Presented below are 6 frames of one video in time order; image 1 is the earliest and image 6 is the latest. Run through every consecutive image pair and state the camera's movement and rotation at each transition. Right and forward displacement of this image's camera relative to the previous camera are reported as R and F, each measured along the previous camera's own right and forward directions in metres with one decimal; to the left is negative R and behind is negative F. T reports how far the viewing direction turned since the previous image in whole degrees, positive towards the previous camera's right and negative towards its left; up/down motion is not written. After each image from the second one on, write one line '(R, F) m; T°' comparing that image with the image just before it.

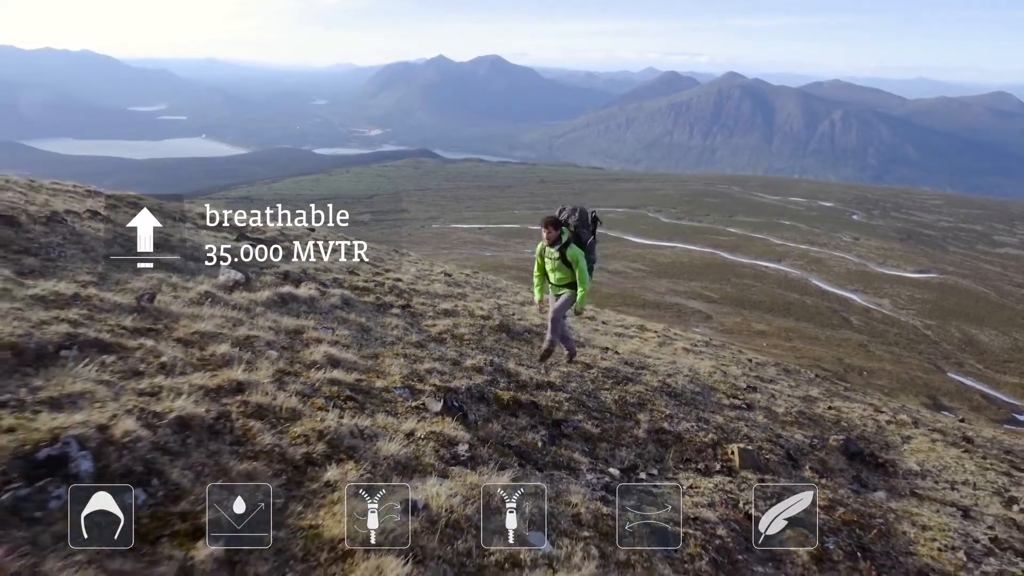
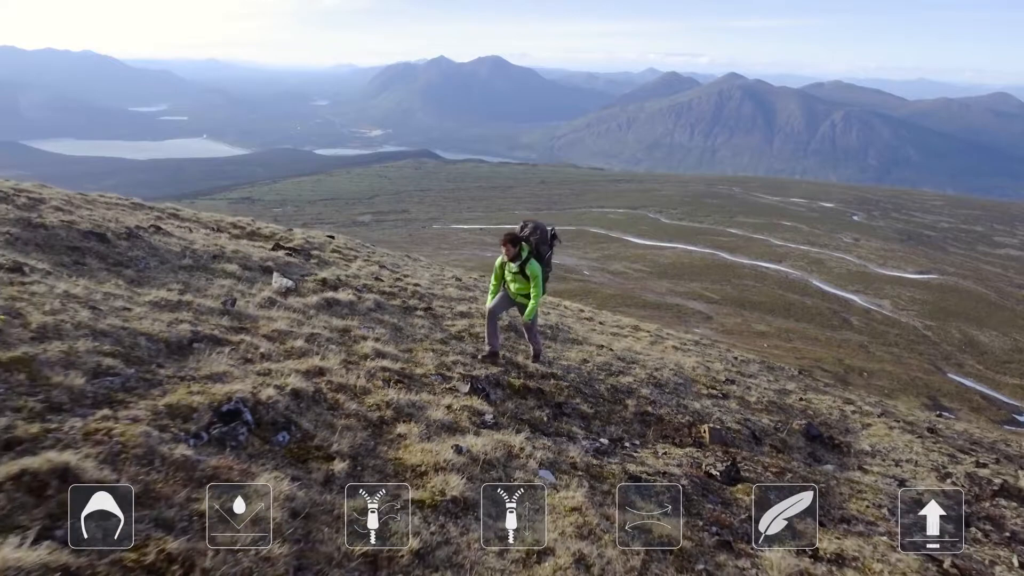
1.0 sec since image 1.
(-0.1, -1.8) m; 0°
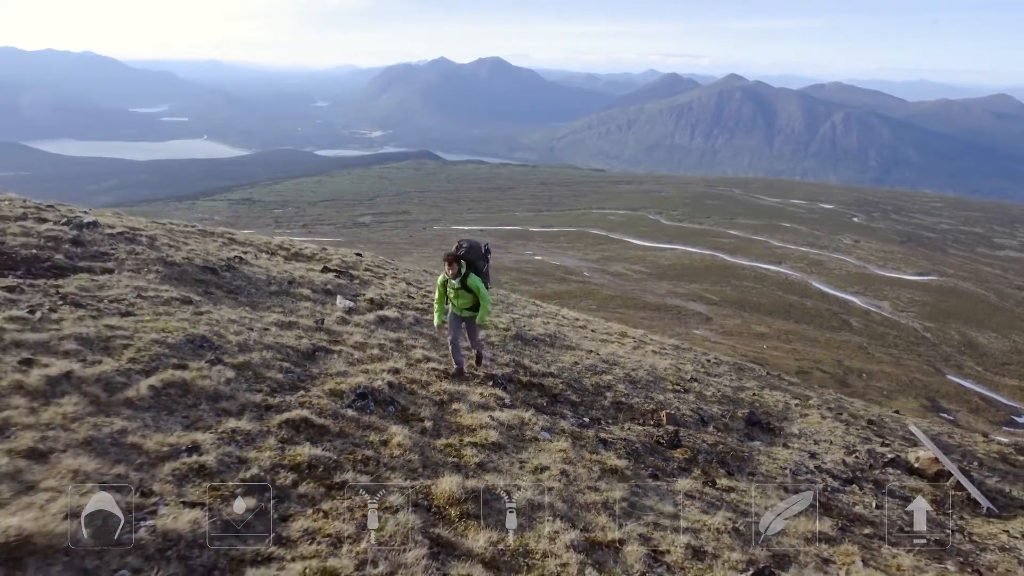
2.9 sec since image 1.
(-0.2, -3.6) m; 0°
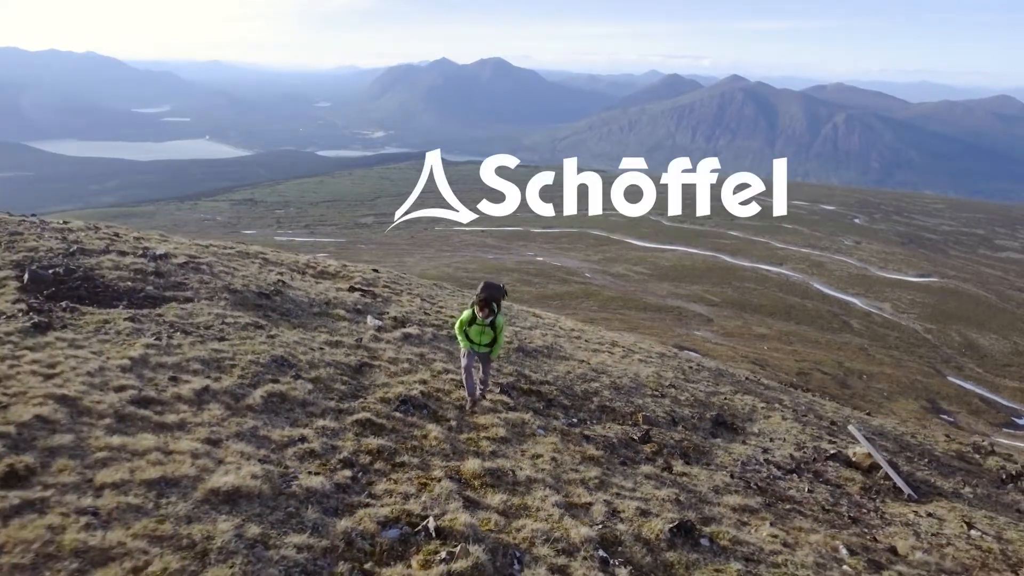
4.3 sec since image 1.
(0.0, -2.9) m; 0°
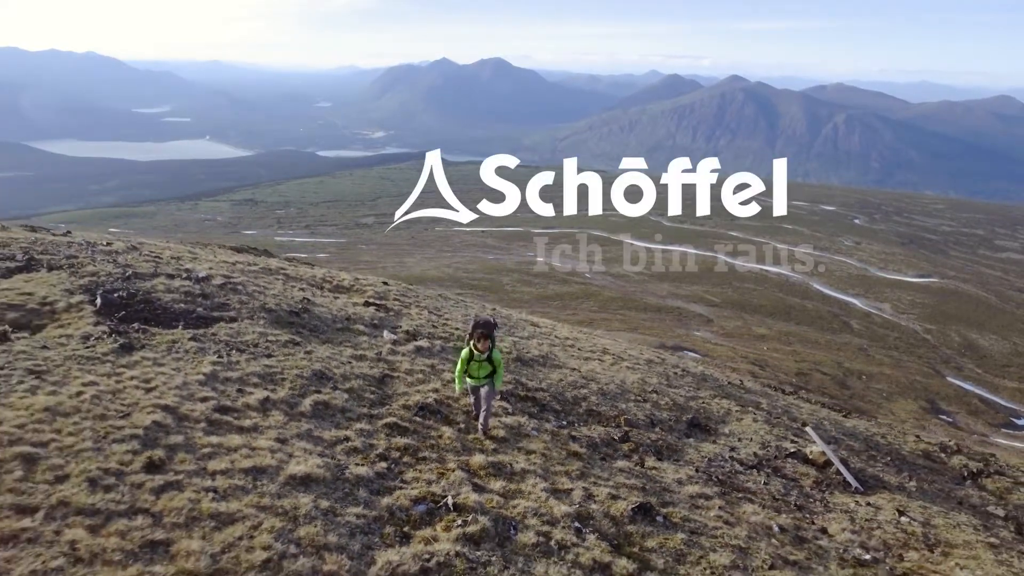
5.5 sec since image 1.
(0.0, -2.5) m; 0°
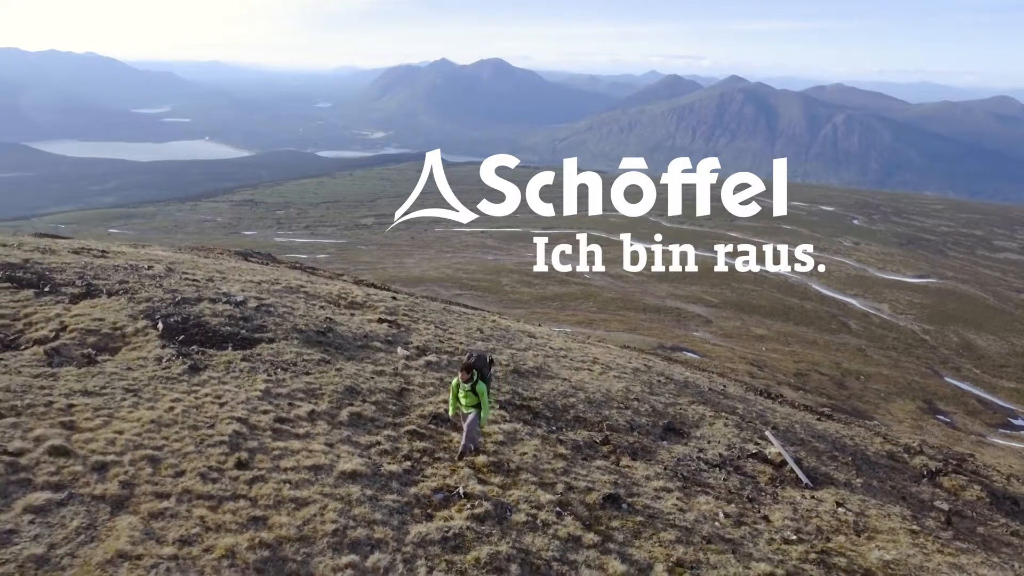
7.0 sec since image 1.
(+0.1, -3.1) m; 0°
